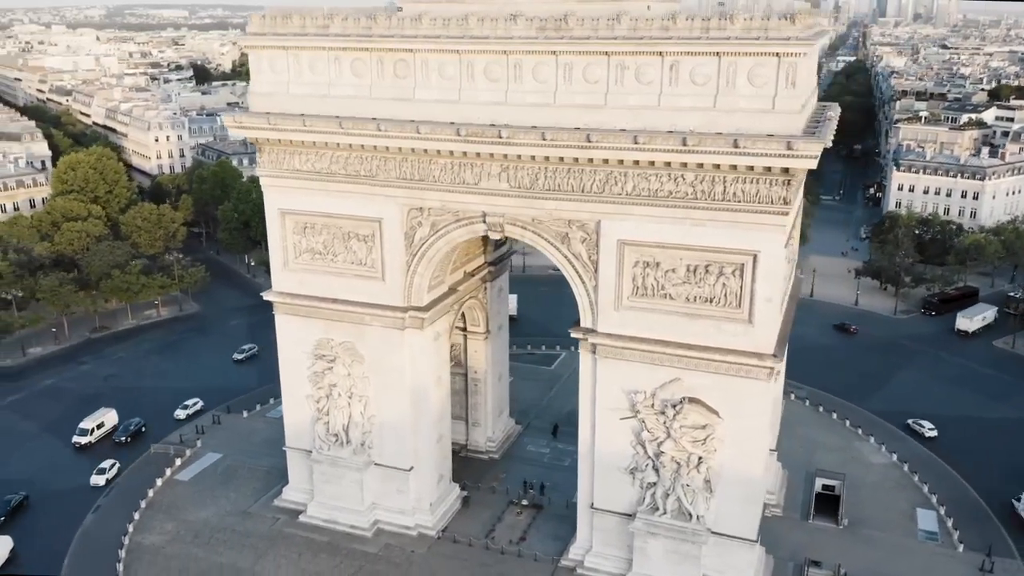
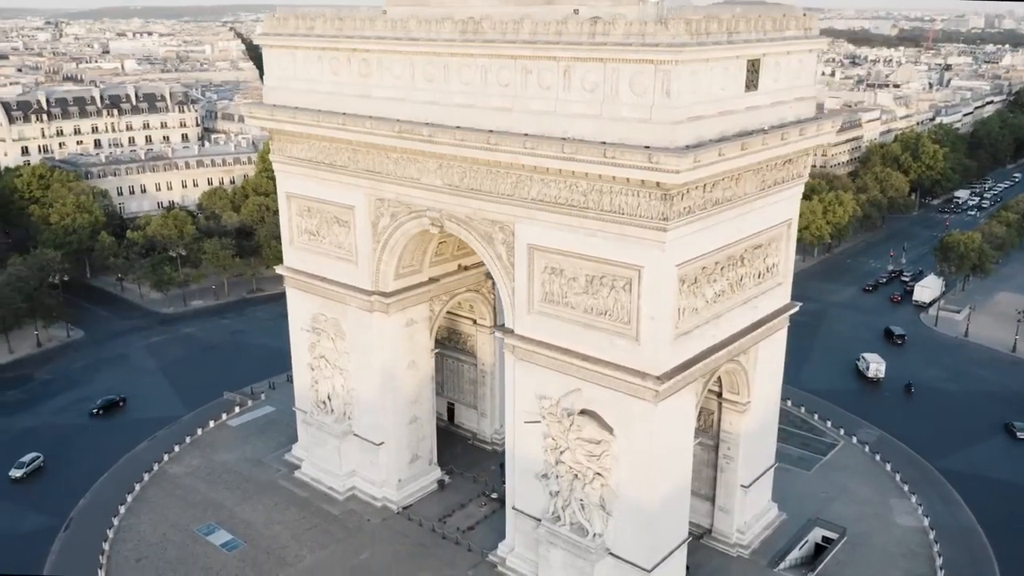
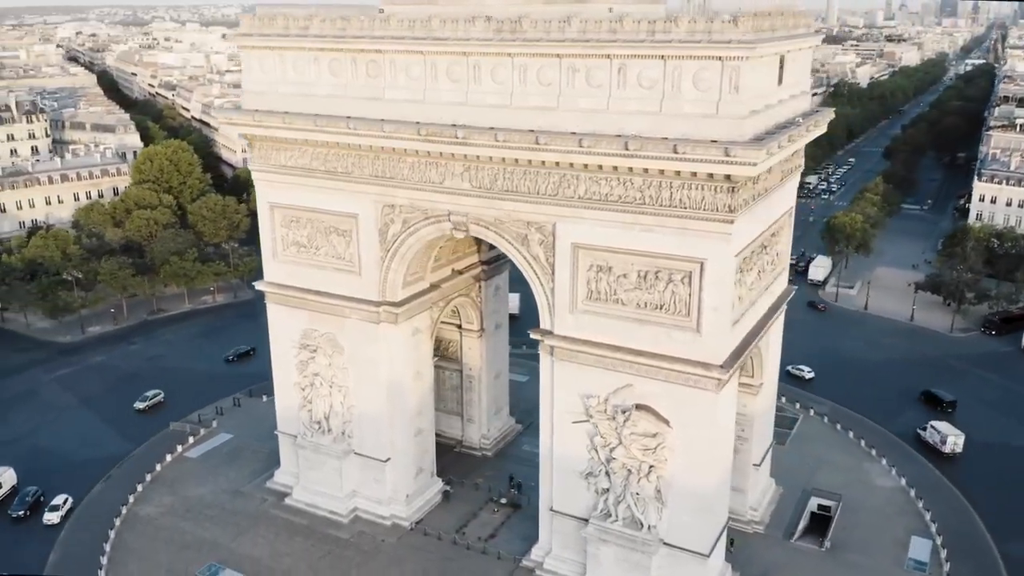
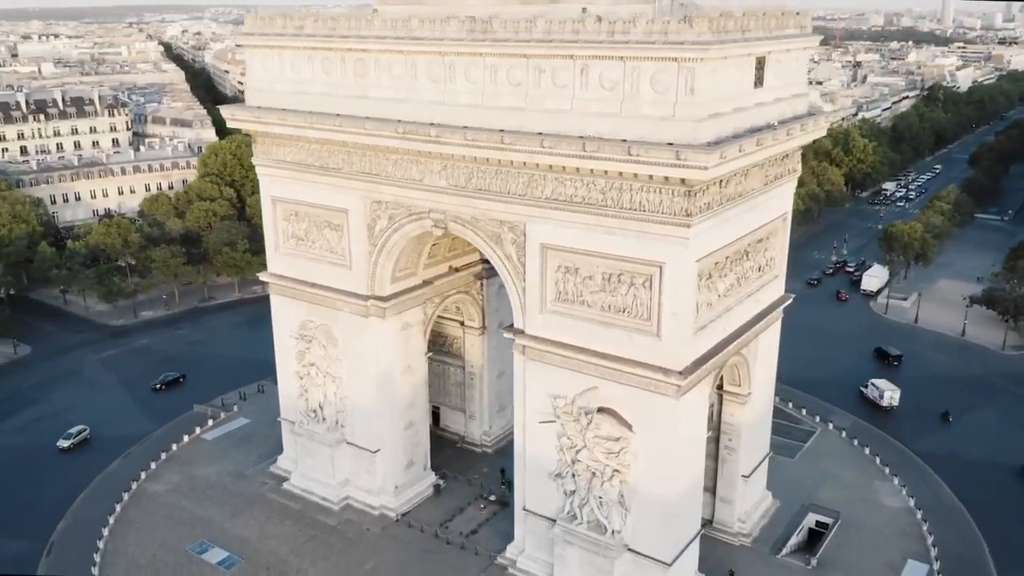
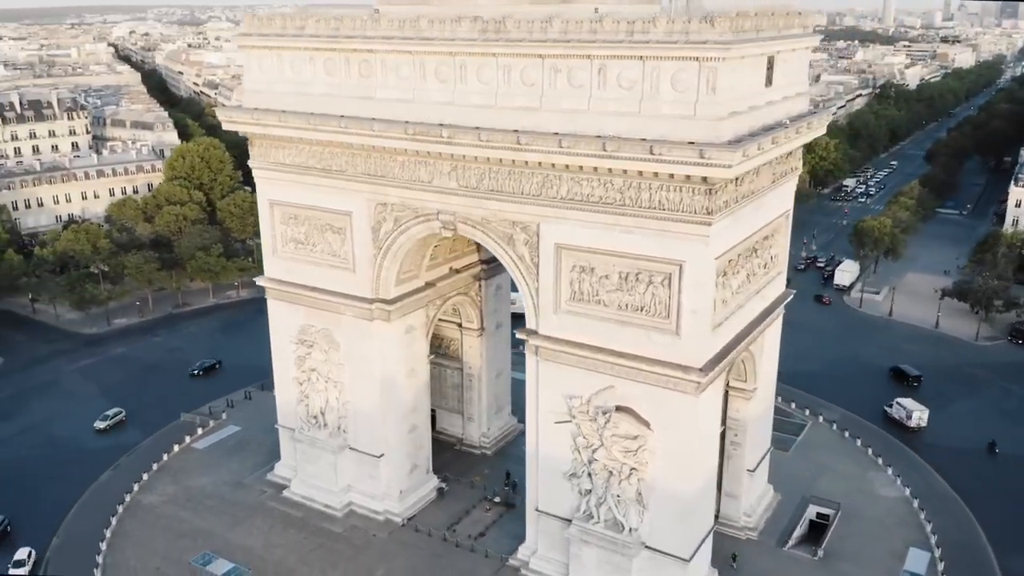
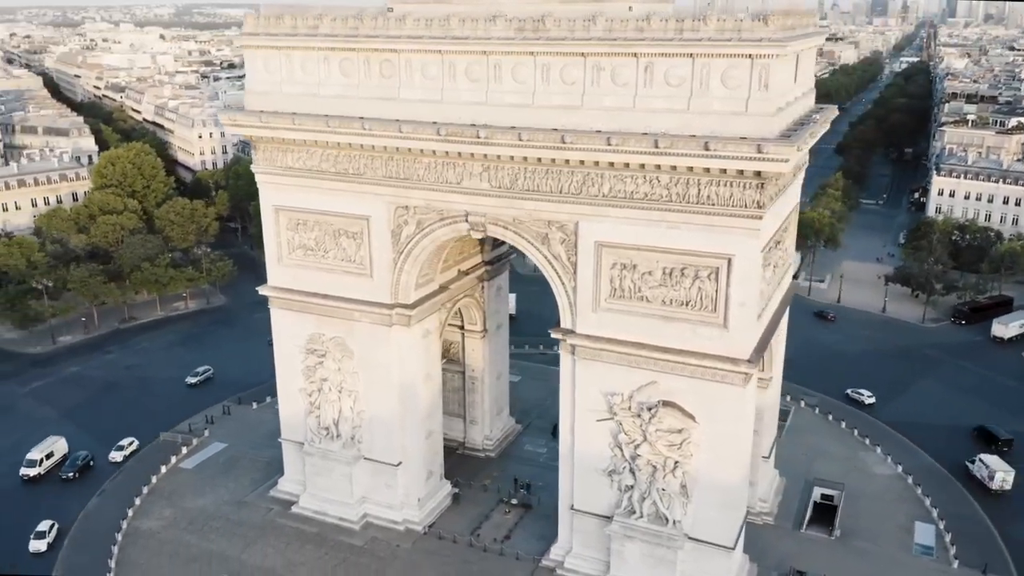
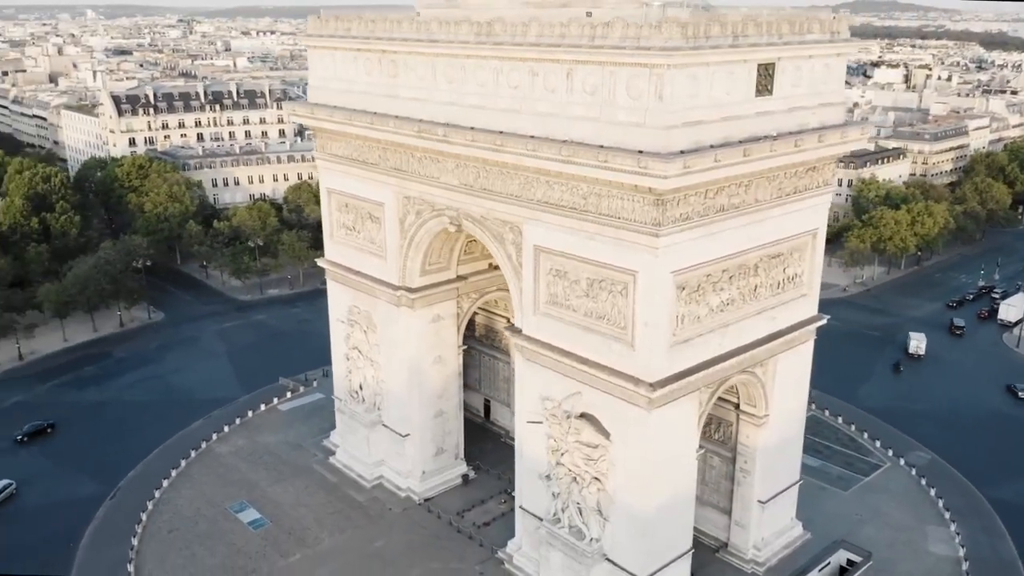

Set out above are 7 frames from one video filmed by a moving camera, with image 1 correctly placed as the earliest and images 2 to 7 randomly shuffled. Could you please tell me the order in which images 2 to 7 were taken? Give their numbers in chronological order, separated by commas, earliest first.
6, 3, 5, 4, 2, 7
